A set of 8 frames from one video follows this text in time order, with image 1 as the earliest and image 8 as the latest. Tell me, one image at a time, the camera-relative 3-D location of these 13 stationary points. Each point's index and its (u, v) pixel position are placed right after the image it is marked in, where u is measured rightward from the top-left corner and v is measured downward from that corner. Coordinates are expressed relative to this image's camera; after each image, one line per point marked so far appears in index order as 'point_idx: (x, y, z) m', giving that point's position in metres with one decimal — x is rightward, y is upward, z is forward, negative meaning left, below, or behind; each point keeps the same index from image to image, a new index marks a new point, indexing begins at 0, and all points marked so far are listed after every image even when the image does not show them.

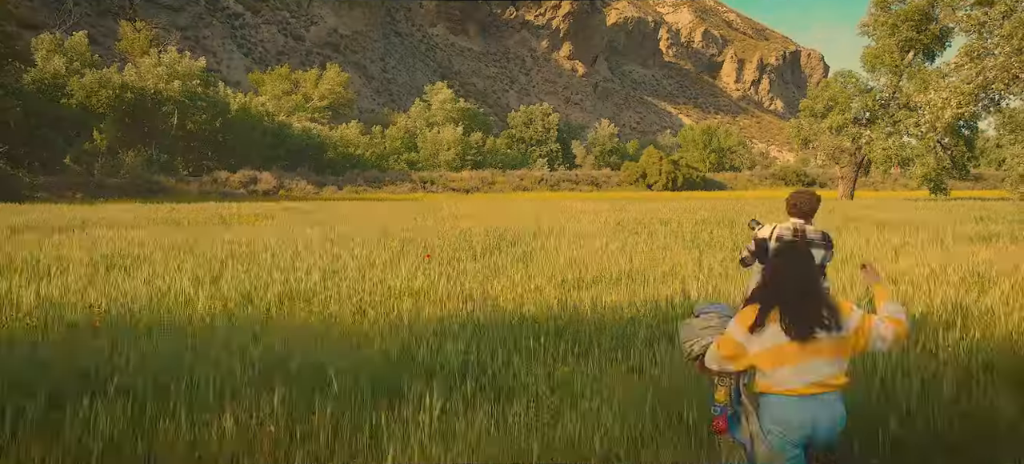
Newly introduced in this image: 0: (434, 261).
0: (-0.7, -0.3, +7.0) m
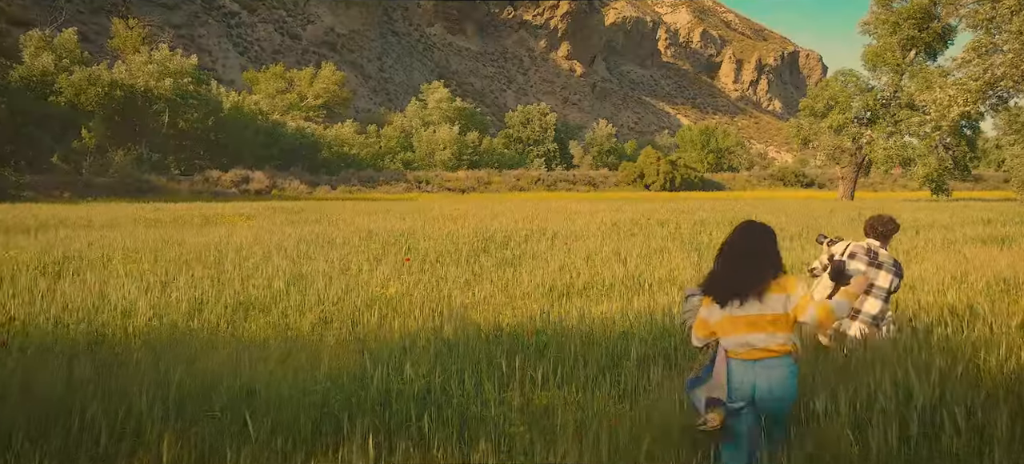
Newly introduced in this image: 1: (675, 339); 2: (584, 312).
0: (-0.8, -0.3, +6.6) m
1: (+0.8, -0.5, +3.6) m
2: (+0.4, -0.4, +4.2) m
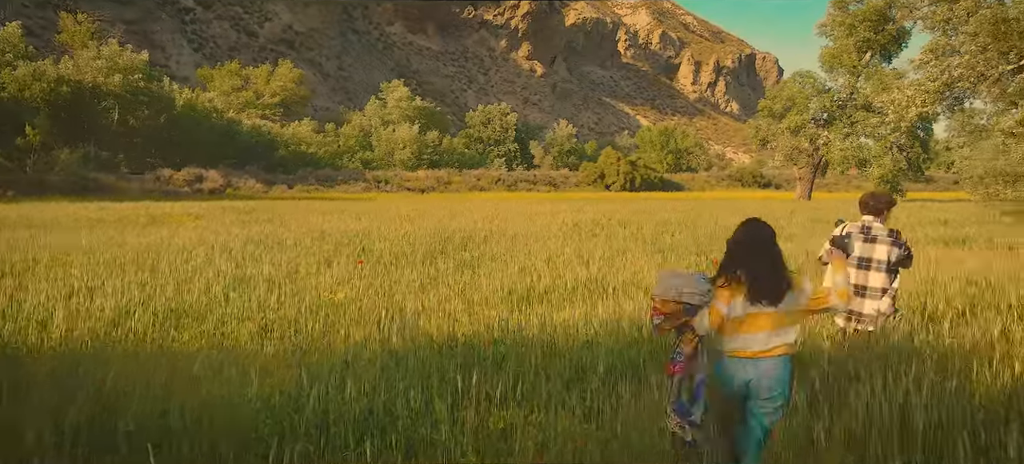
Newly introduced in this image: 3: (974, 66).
0: (-1.2, -0.3, +6.2) m
1: (+0.6, -0.5, +3.4) m
2: (+0.2, -0.4, +3.9) m
3: (+6.5, +2.4, +10.8) m
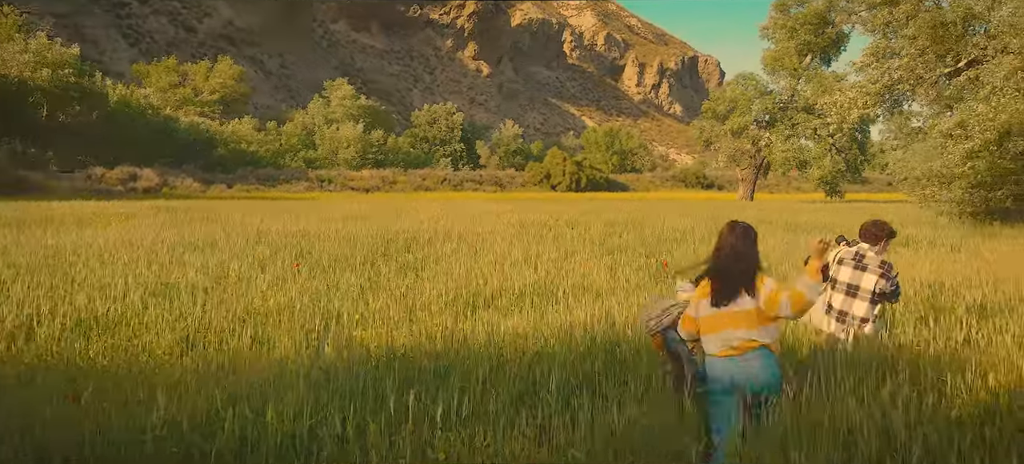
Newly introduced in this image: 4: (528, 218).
0: (-1.6, -0.3, +5.9) m
1: (+0.4, -0.5, +3.1) m
2: (-0.1, -0.5, +3.7) m
3: (+5.8, +2.4, +11.0) m
4: (+0.2, +0.2, +12.4) m
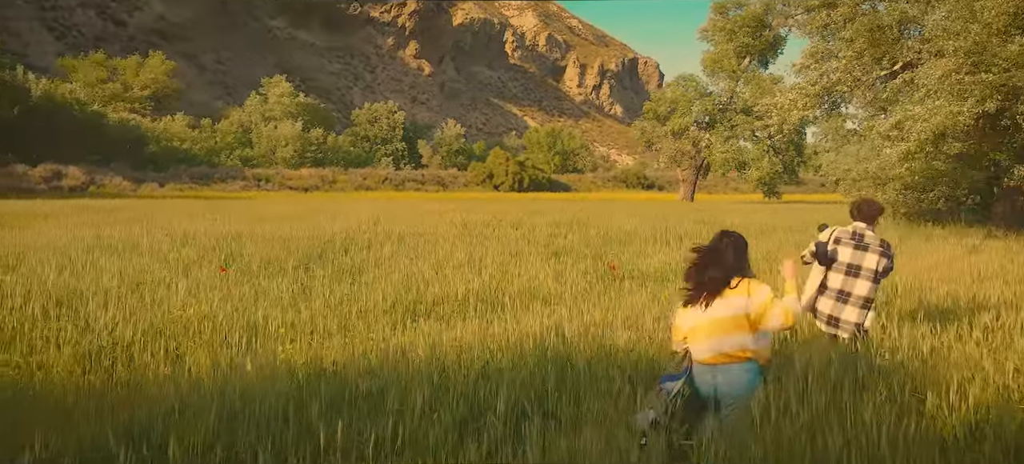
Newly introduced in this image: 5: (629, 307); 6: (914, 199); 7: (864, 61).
0: (-2.0, -0.3, +5.5) m
1: (+0.1, -0.5, +2.9) m
2: (-0.3, -0.5, +3.4) m
3: (+4.9, +2.3, +11.1) m
4: (-0.7, +0.2, +12.1) m
5: (+0.7, -0.4, +4.3) m
6: (+5.9, +0.5, +11.1) m
7: (+5.1, +2.5, +11.0) m
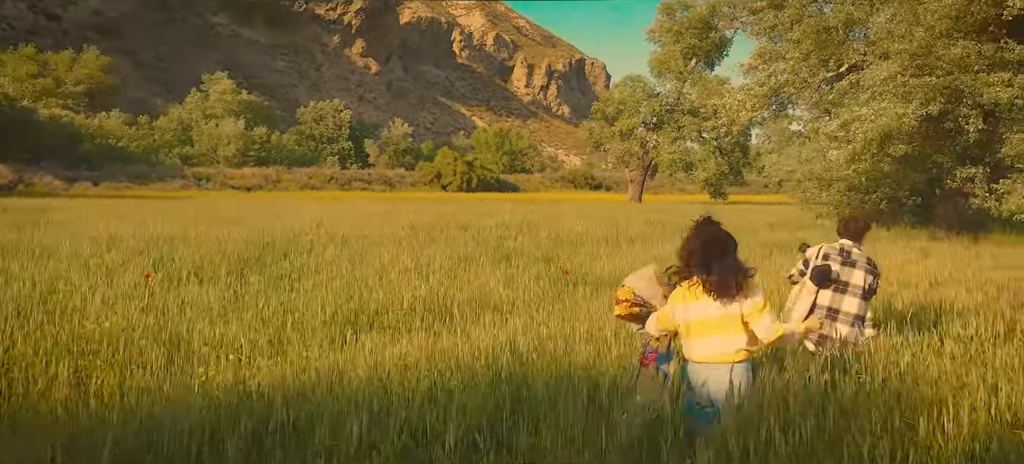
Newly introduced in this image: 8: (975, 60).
0: (-2.3, -0.3, +5.1) m
1: (0.0, -0.6, +2.6) m
2: (-0.6, -0.5, +3.1) m
3: (+4.2, +2.3, +11.1) m
4: (-1.5, +0.2, +11.8) m
5: (+0.4, -0.5, +4.1) m
6: (+5.1, +0.5, +11.3) m
7: (+4.3, +2.4, +11.1) m
8: (+5.3, +2.0, +8.9) m
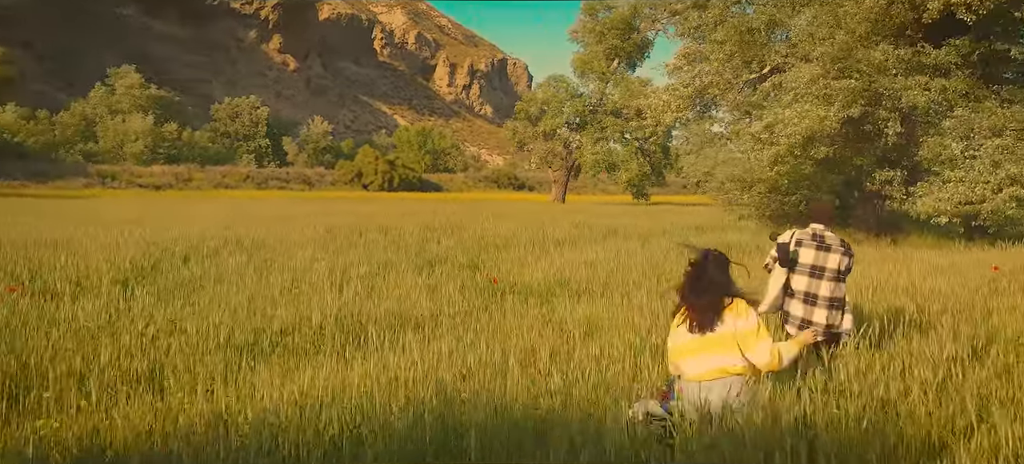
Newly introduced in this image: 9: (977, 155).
0: (-2.8, -0.4, +4.4) m
1: (-0.3, -0.6, +2.2) m
2: (-0.8, -0.5, +2.7) m
3: (+3.1, +2.3, +11.1) m
4: (-2.6, +0.2, +11.2) m
5: (0.0, -0.5, +3.7) m
6: (+4.0, +0.4, +11.3) m
7: (+3.2, +2.4, +11.1) m
8: (+4.5, +2.0, +9.0) m
9: (+5.1, +0.8, +8.4) m
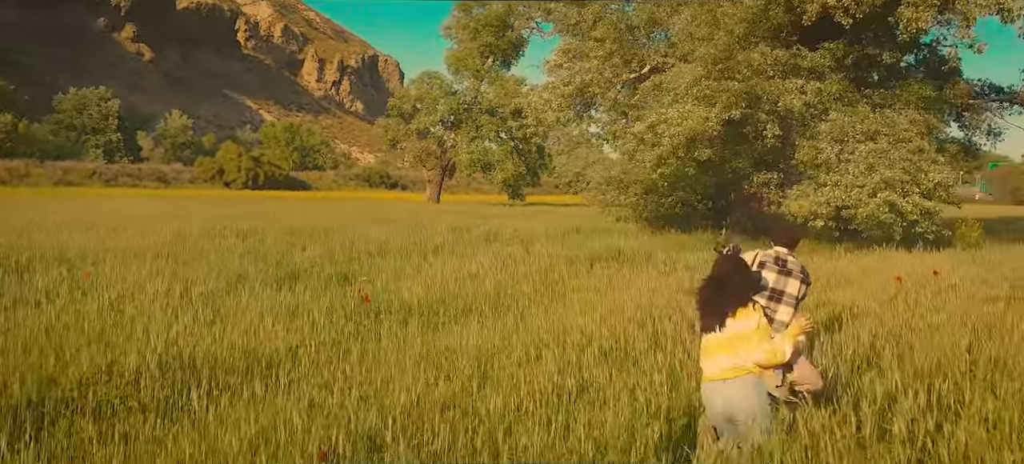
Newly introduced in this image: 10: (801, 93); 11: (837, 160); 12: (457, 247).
0: (-3.4, -0.5, +3.3) m
1: (-0.5, -0.7, +1.5) m
2: (-1.1, -0.6, +1.9) m
3: (+1.3, +2.3, +10.8) m
4: (-4.3, +0.1, +10.0) m
5: (-0.5, -0.6, +3.0) m
6: (+2.2, +0.4, +11.2) m
7: (+1.5, +2.4, +10.8) m
8: (+3.0, +2.0, +9.0) m
9: (+3.8, +0.8, +8.5) m
10: (+3.4, +1.6, +8.8) m
11: (+3.6, +0.8, +8.5) m
12: (-0.6, -0.1, +8.4) m
